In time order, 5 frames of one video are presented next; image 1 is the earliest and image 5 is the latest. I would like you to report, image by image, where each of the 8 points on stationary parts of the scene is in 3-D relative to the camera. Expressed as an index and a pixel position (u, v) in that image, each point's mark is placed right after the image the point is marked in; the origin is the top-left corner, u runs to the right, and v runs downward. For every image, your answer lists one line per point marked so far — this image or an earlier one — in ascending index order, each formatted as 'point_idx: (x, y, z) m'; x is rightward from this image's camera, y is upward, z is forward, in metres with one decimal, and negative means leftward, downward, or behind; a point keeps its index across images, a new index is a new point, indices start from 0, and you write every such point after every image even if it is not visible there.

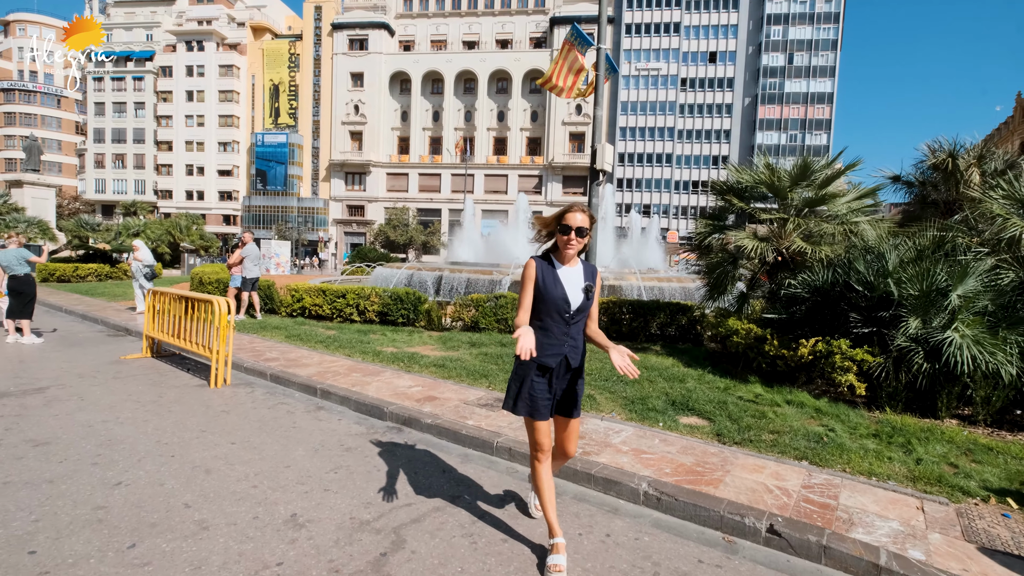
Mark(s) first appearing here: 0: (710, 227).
0: (+3.2, +1.0, +7.5) m
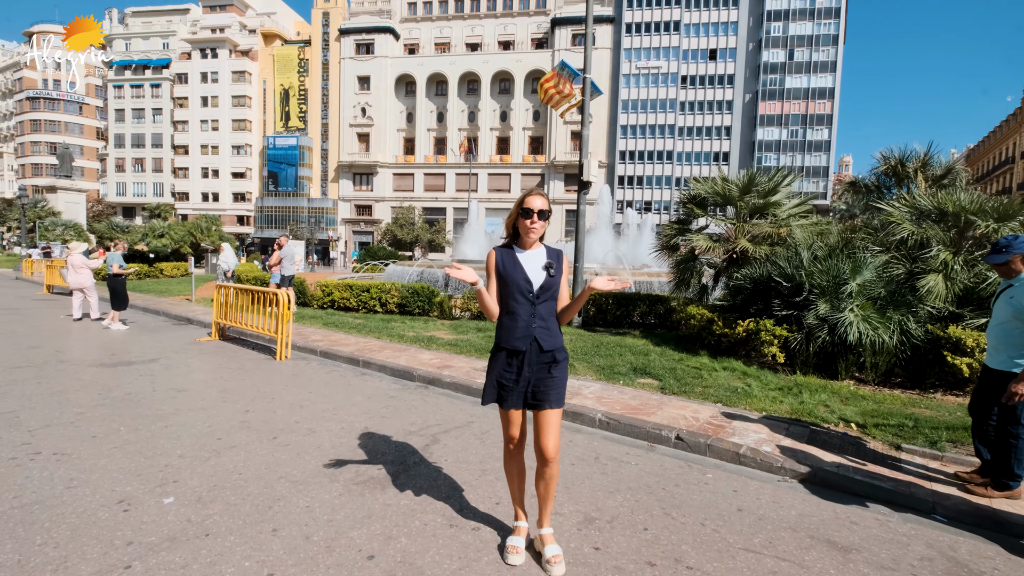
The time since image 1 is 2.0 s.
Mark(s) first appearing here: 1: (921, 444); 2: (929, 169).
0: (+3.2, +1.1, +9.0) m
1: (+3.9, -1.5, +4.6) m
2: (+9.6, +2.7, +10.9) m
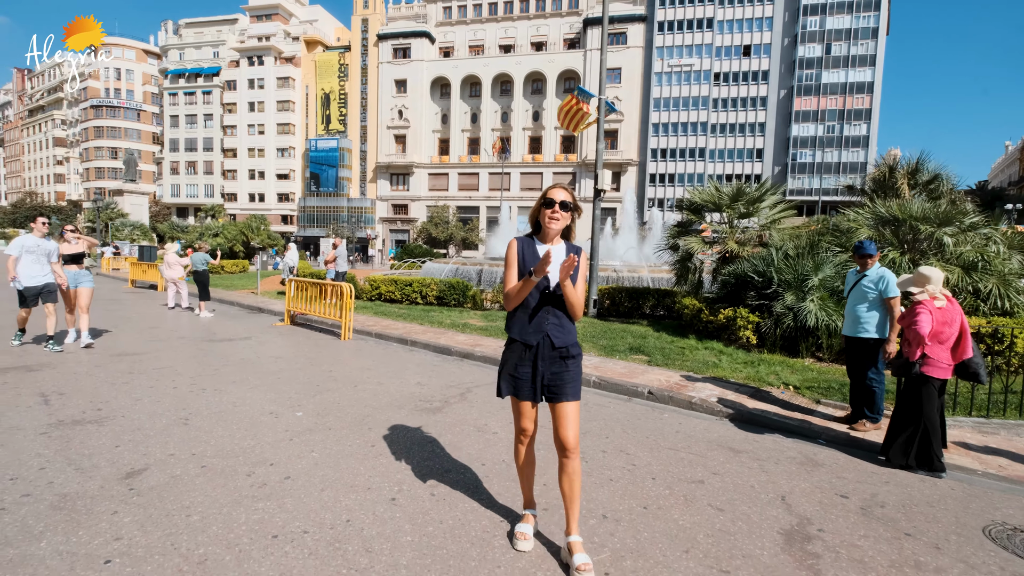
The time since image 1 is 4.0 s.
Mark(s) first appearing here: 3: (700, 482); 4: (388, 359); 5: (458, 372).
0: (+3.6, +1.2, +10.5) m
1: (+4.1, -1.4, +6.0) m
2: (+10.1, +2.9, +11.9) m
3: (+1.5, -1.5, +3.8) m
4: (-2.1, -1.2, +8.1) m
5: (-0.8, -1.3, +7.3) m
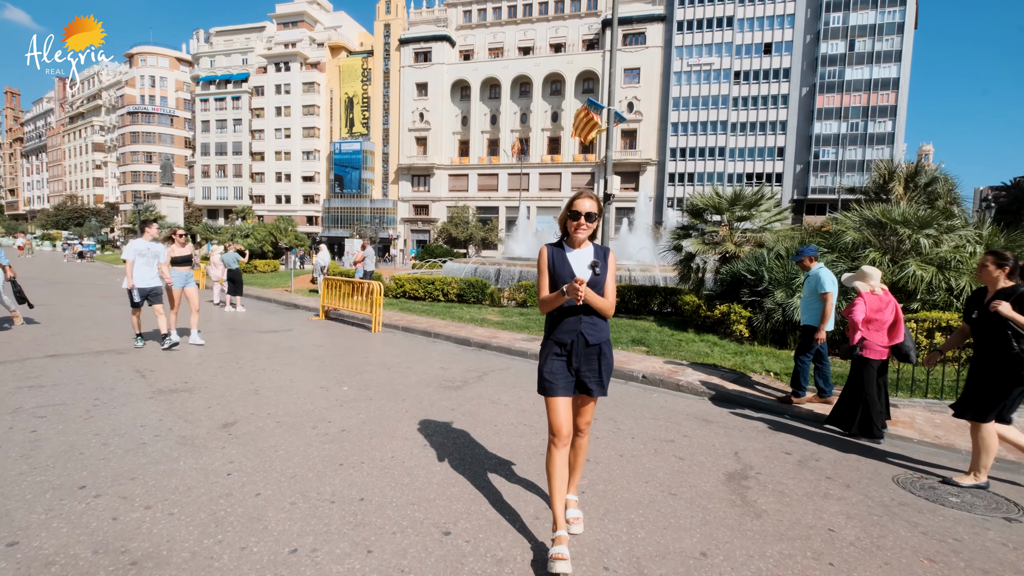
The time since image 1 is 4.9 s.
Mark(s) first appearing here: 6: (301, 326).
0: (+3.9, +1.3, +11.2) m
1: (+4.2, -1.4, +6.8) m
2: (+10.5, +2.9, +12.4) m
3: (+1.5, -1.5, +4.7) m
4: (-1.9, -1.2, +9.1) m
5: (-0.6, -1.2, +8.2) m
6: (-5.0, -0.9, +11.3) m
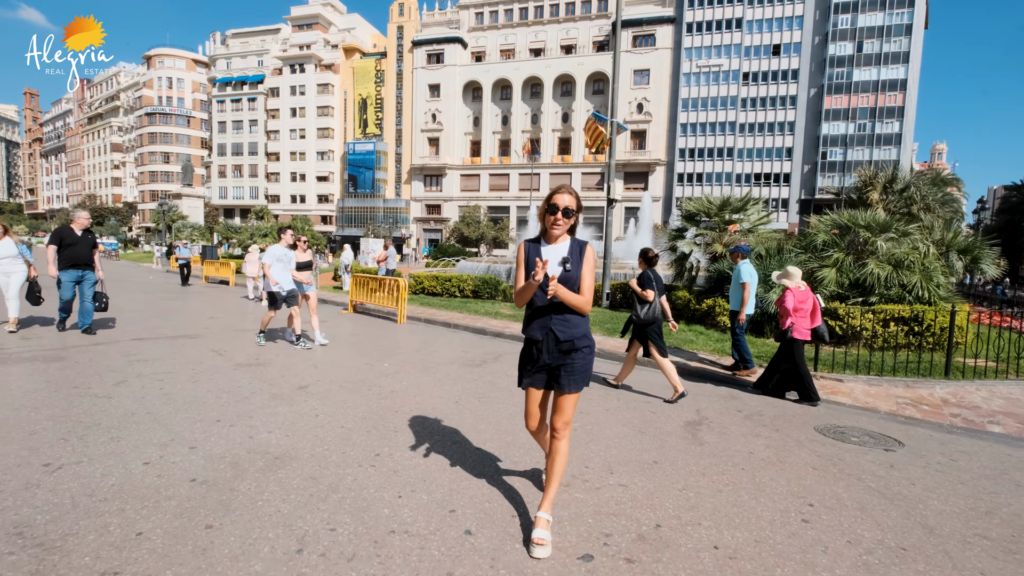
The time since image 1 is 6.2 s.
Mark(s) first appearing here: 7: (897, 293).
0: (+4.2, +1.3, +12.5) m
1: (+4.4, -1.3, +8.0) m
2: (+10.8, +3.0, +13.5) m
3: (+1.7, -1.4, +5.9) m
4: (-1.6, -1.1, +10.5) m
5: (-0.4, -1.1, +9.6) m
6: (-4.7, -0.8, +12.7) m
7: (+7.2, -0.1, +8.9) m
